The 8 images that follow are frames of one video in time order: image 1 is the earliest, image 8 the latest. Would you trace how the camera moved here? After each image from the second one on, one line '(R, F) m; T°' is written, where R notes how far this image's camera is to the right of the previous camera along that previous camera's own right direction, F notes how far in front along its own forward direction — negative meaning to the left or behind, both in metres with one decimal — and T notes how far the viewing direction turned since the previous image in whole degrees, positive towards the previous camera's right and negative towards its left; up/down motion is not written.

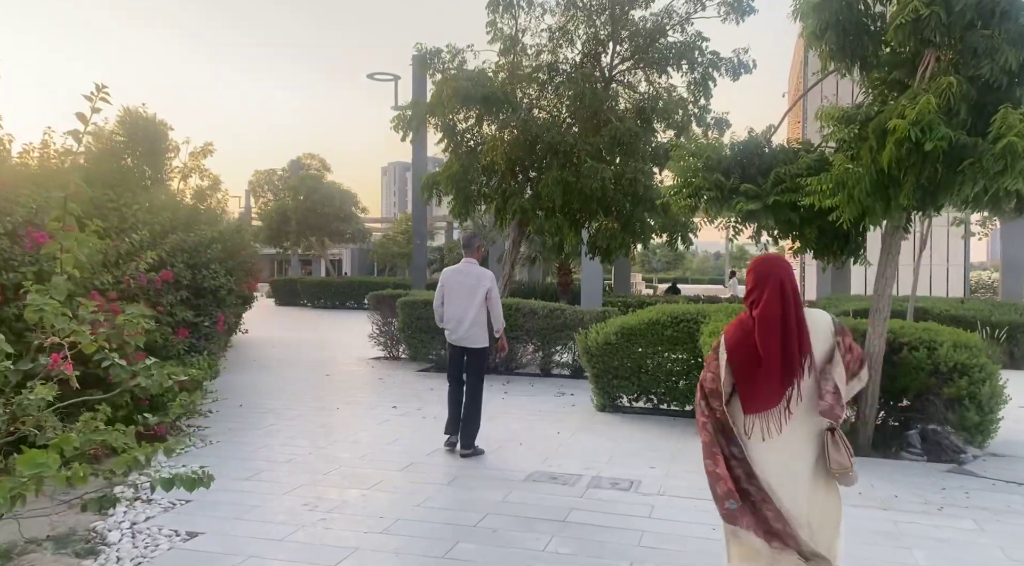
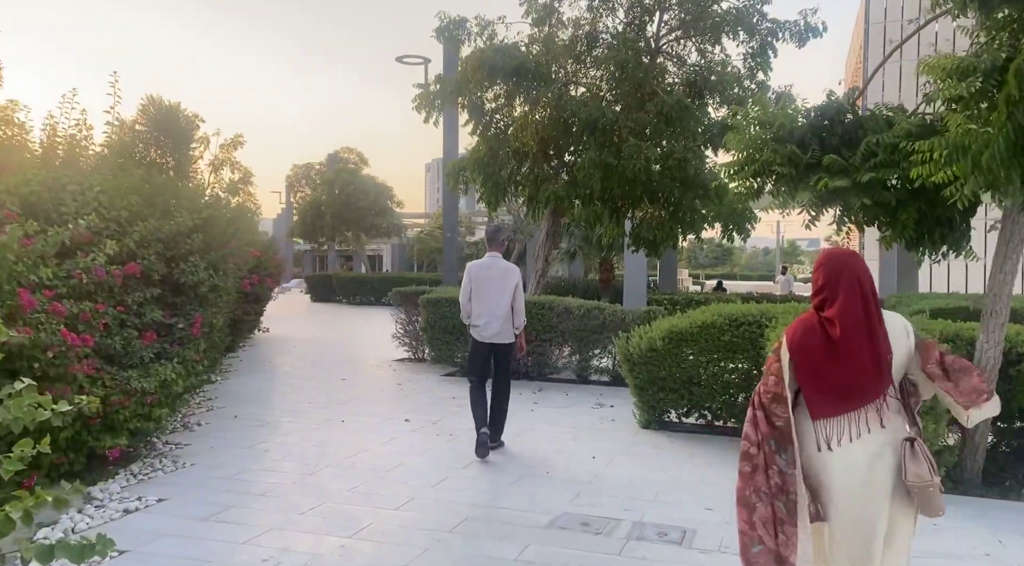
(+0.1, +1.3) m; -3°
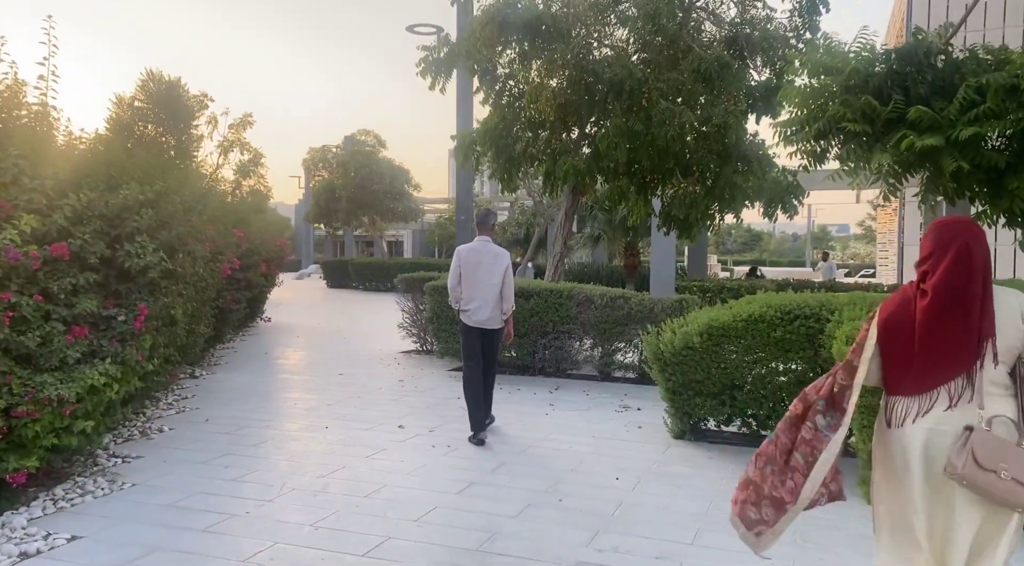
(+0.1, +1.2) m; -1°
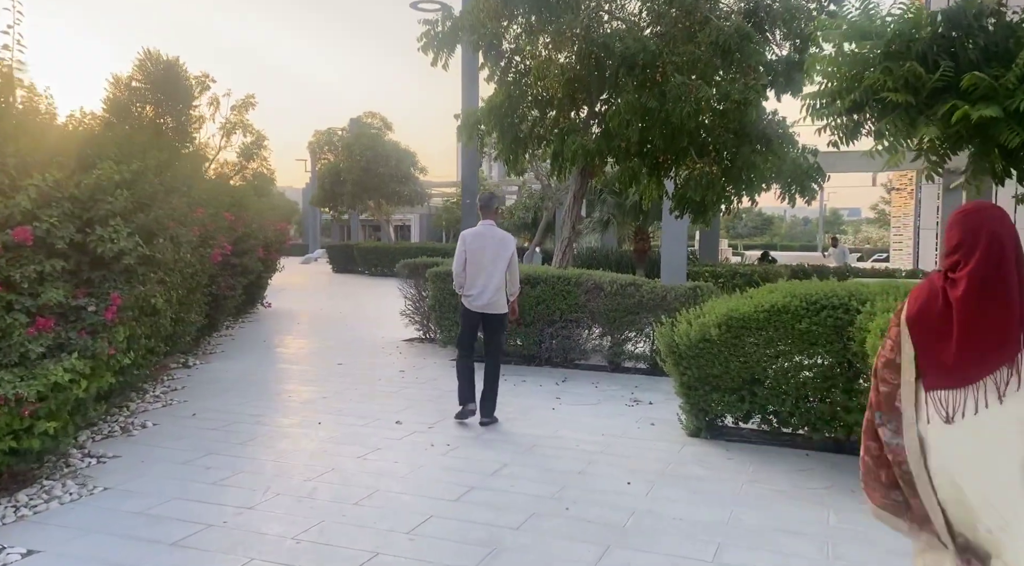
(0.0, +0.5) m; -1°
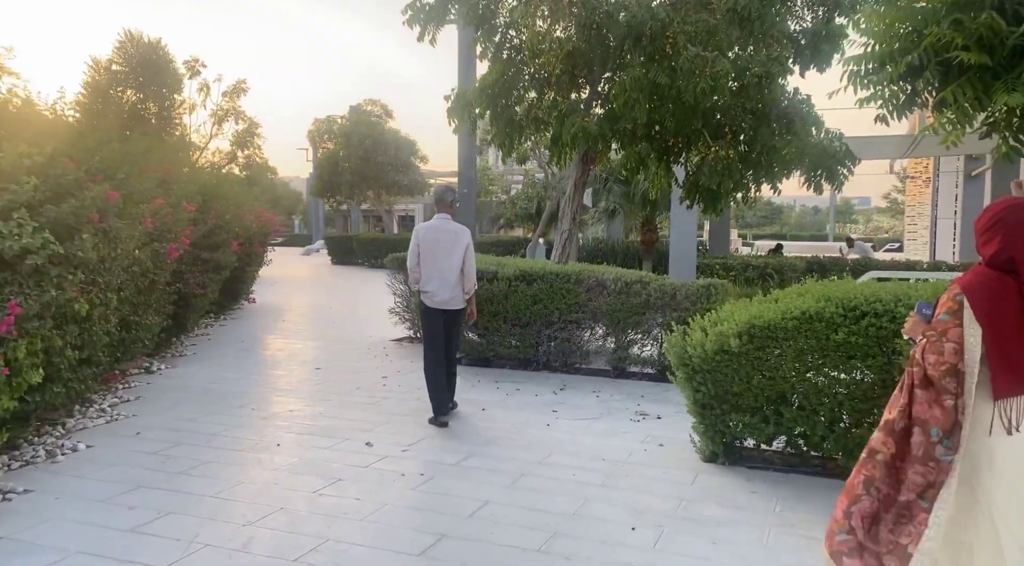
(+0.1, +0.9) m; 0°
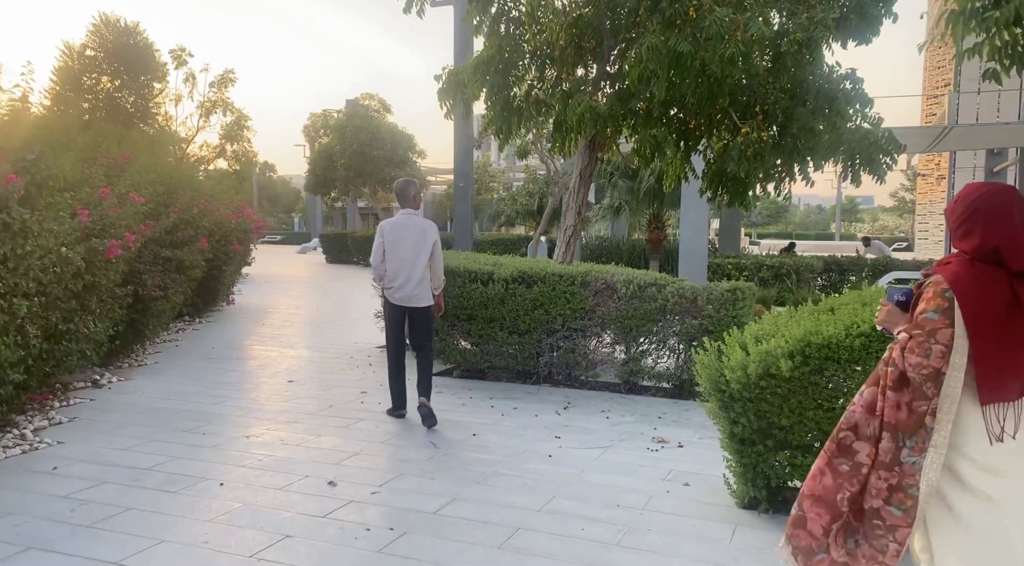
(0.0, +1.1) m; 0°
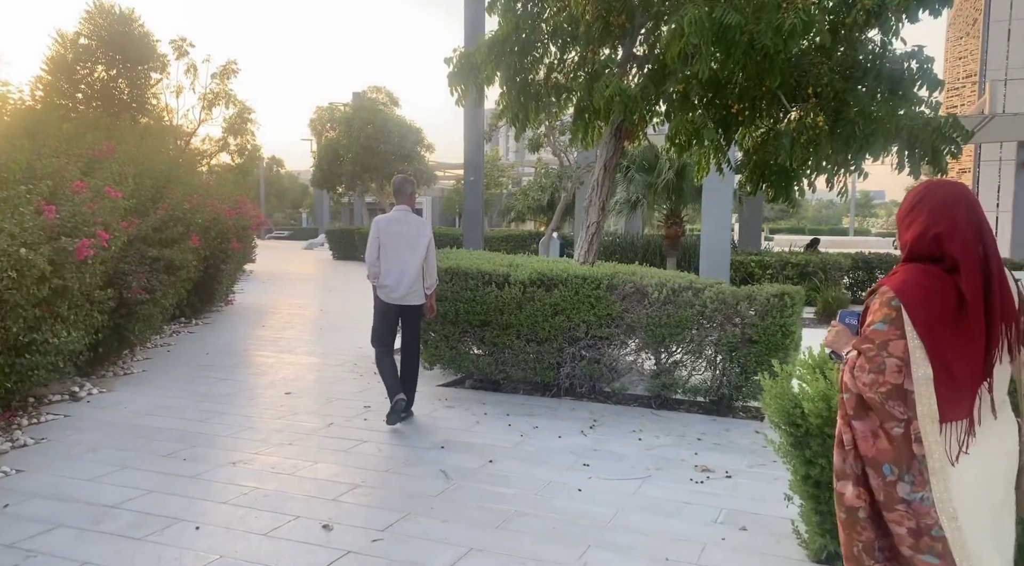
(-0.1, +0.8) m; 0°
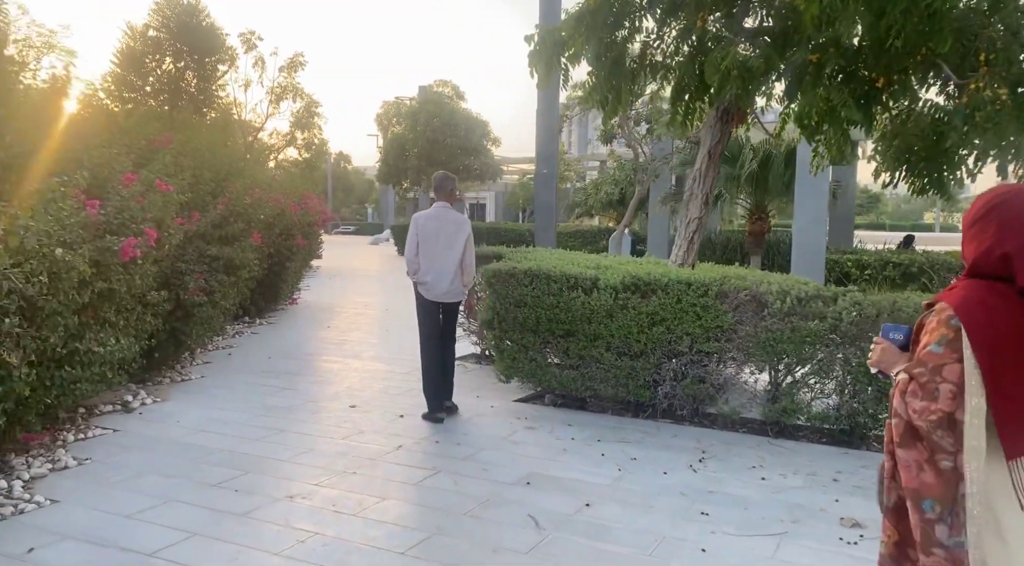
(-0.2, +0.8) m; -4°
